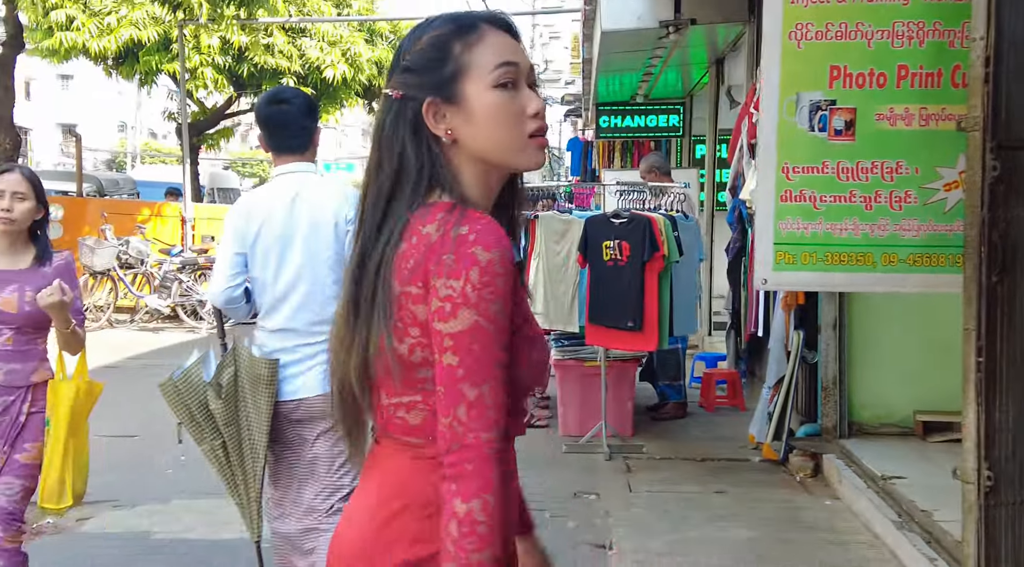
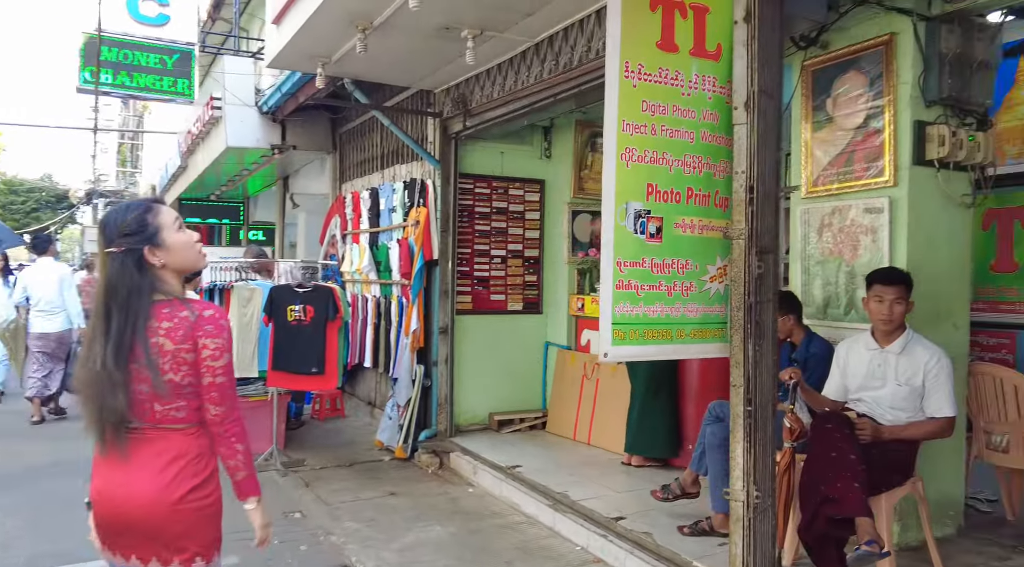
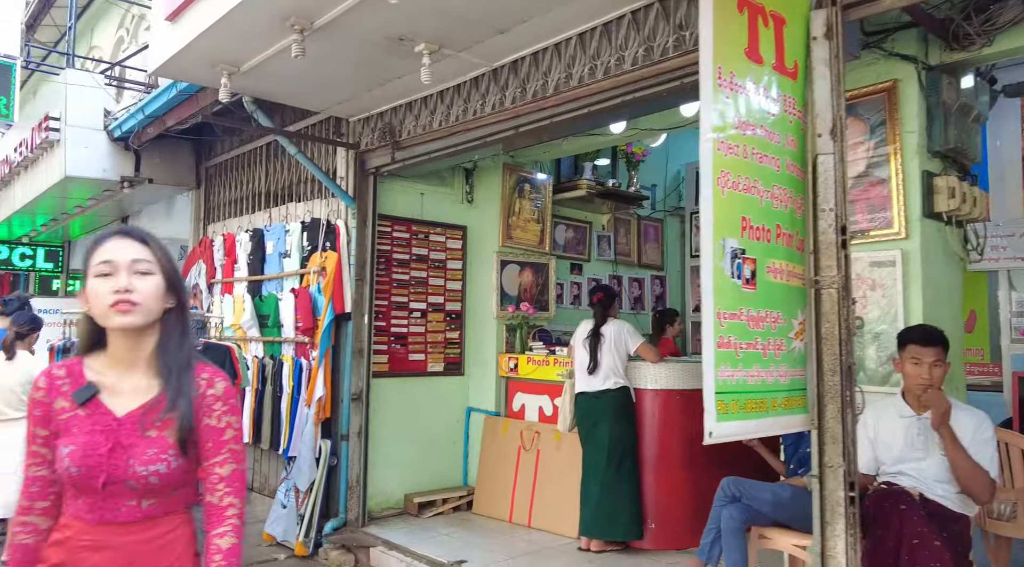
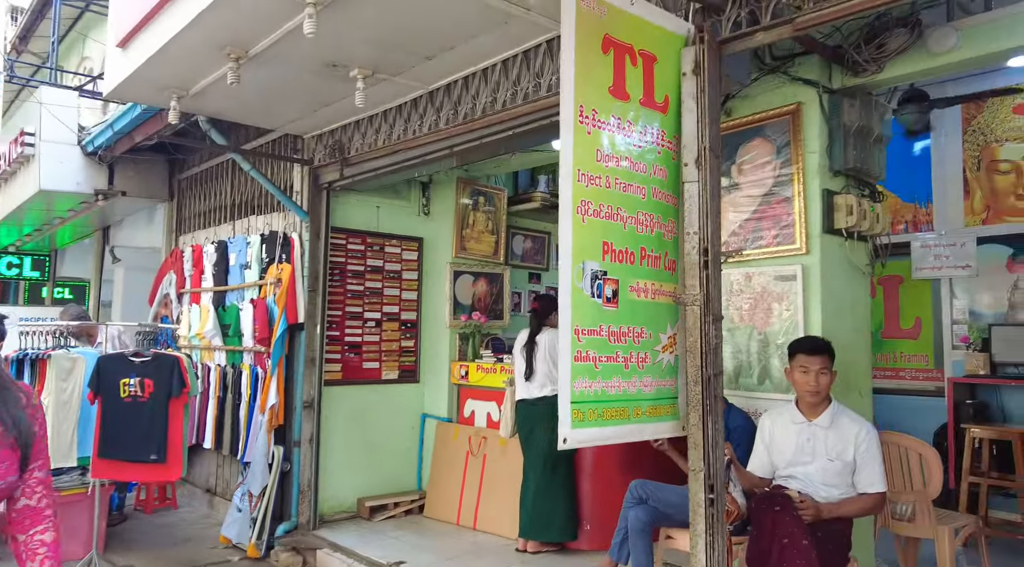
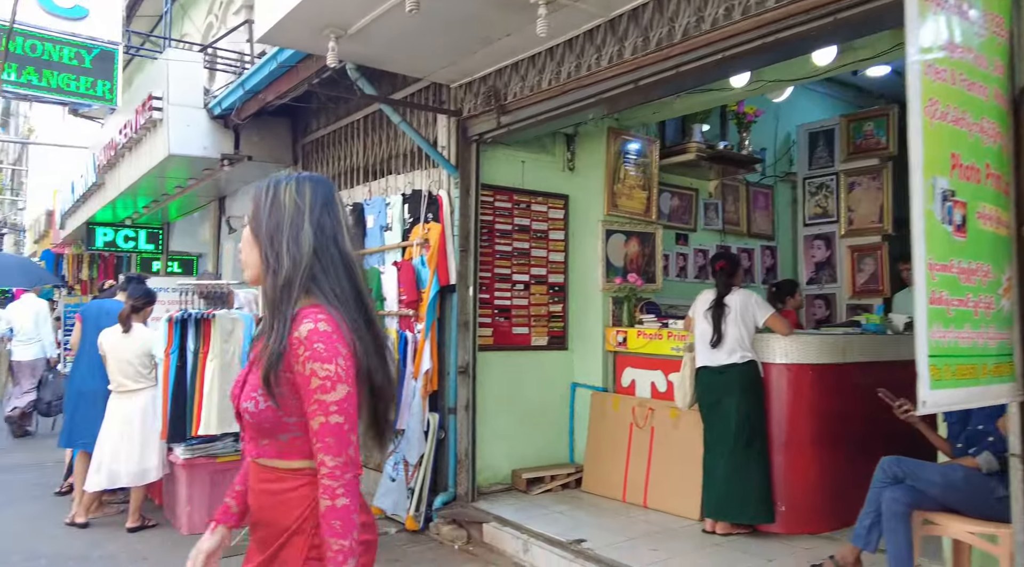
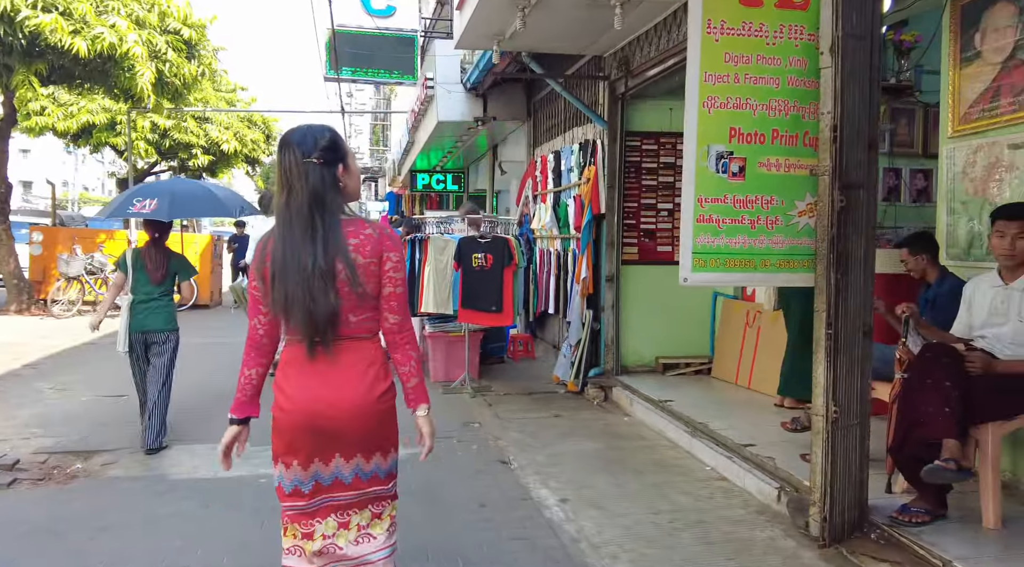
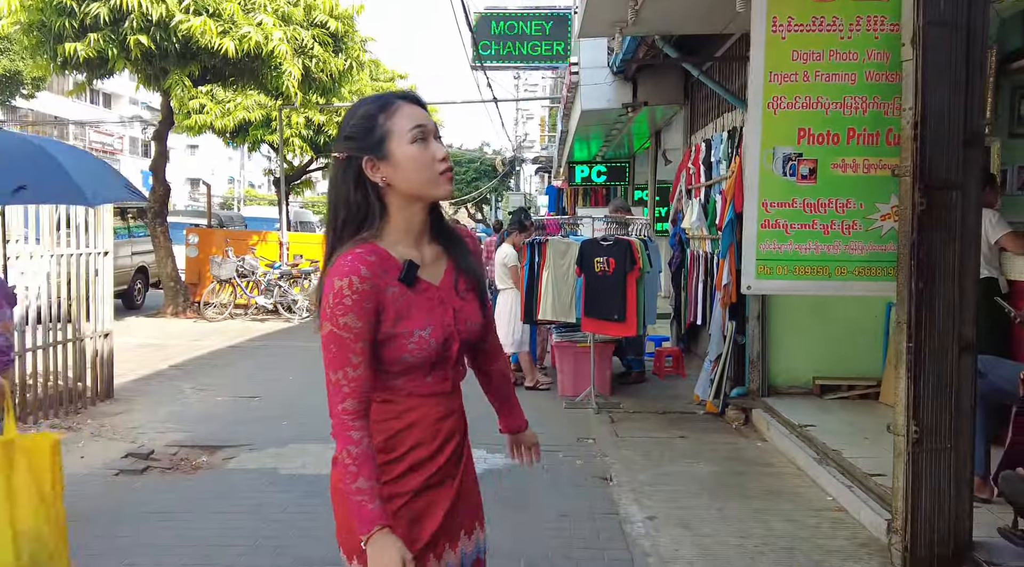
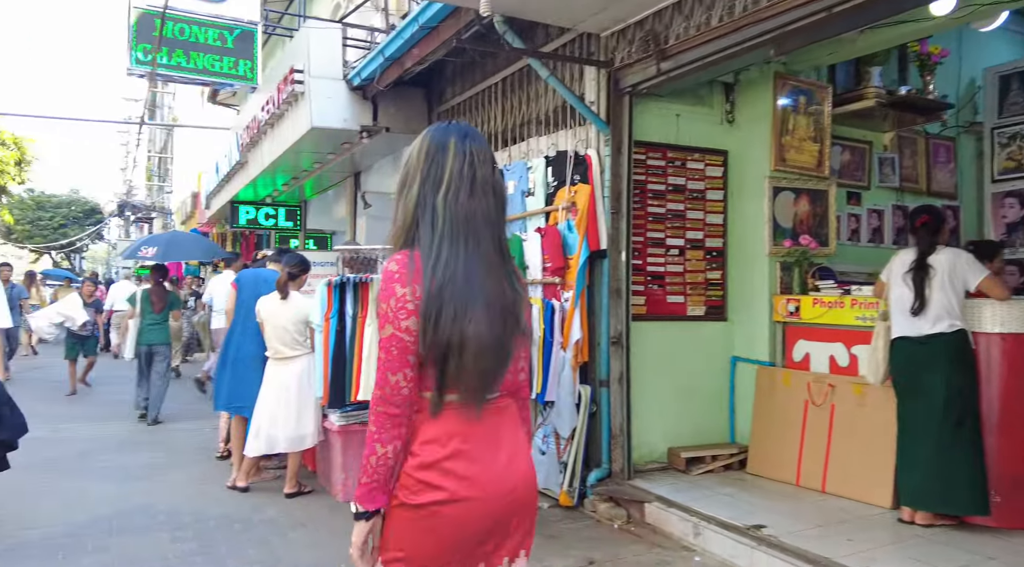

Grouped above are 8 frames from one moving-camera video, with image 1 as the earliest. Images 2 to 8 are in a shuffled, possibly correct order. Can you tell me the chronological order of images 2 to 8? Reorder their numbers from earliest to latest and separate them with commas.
7, 6, 2, 4, 3, 5, 8
